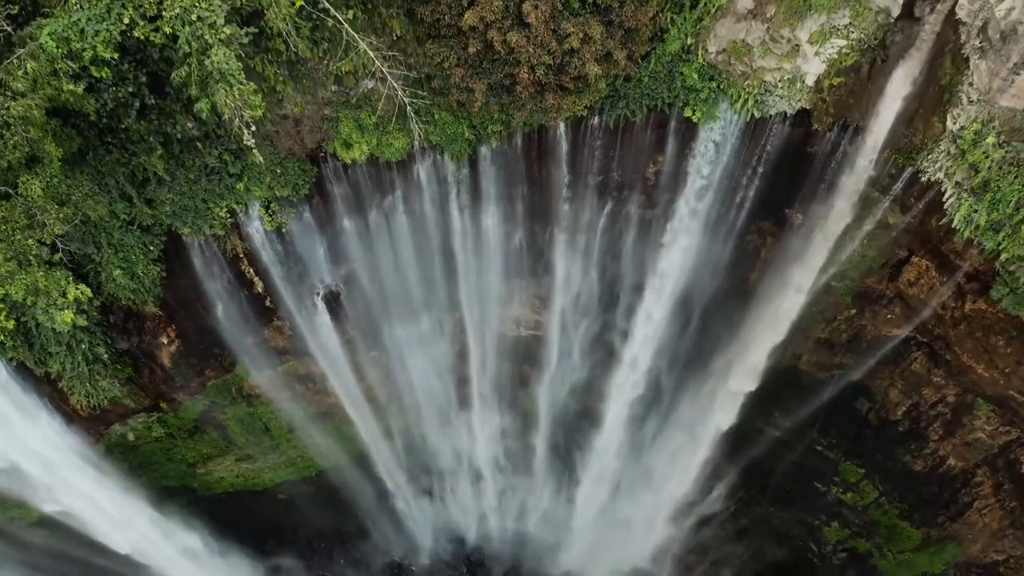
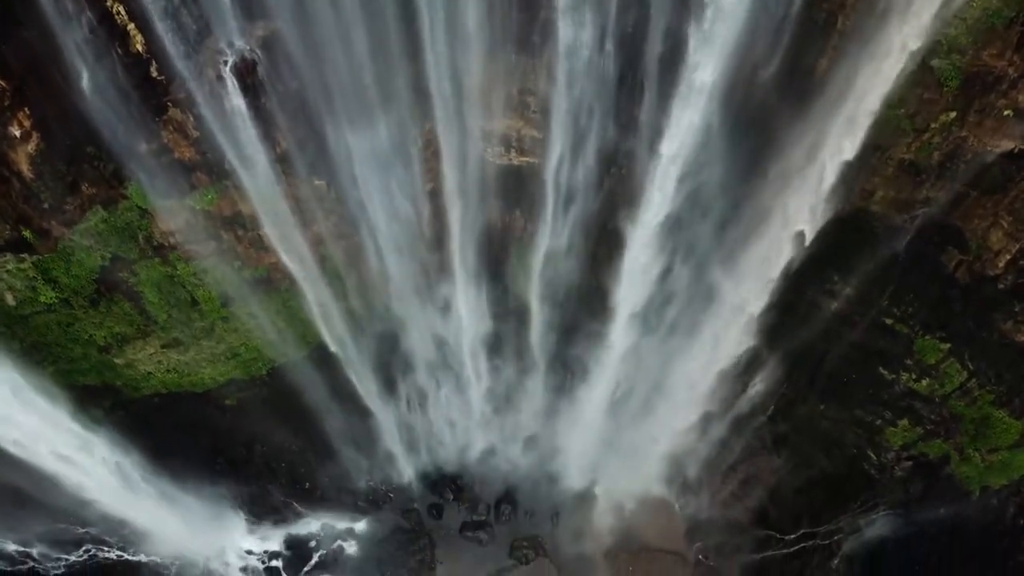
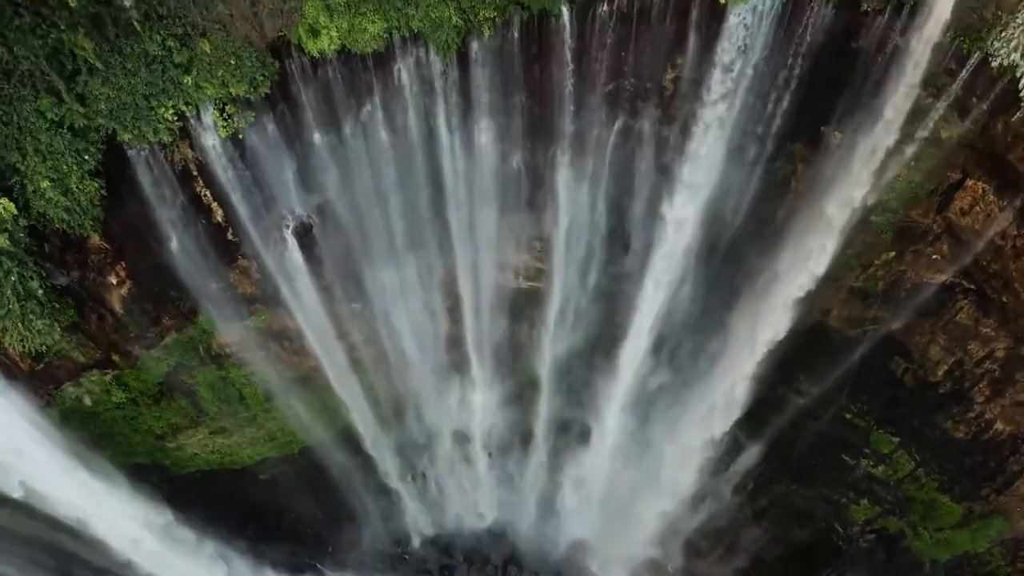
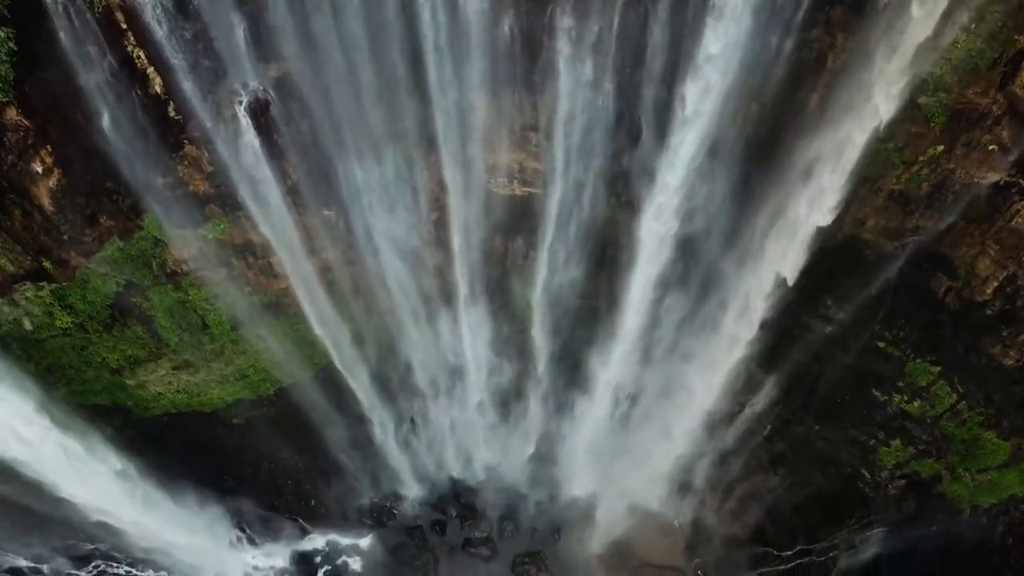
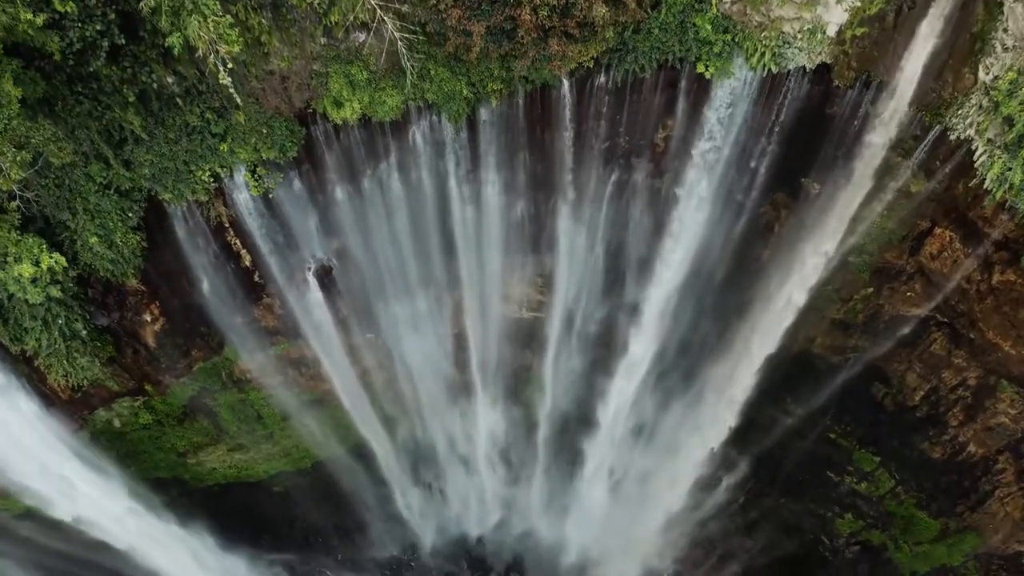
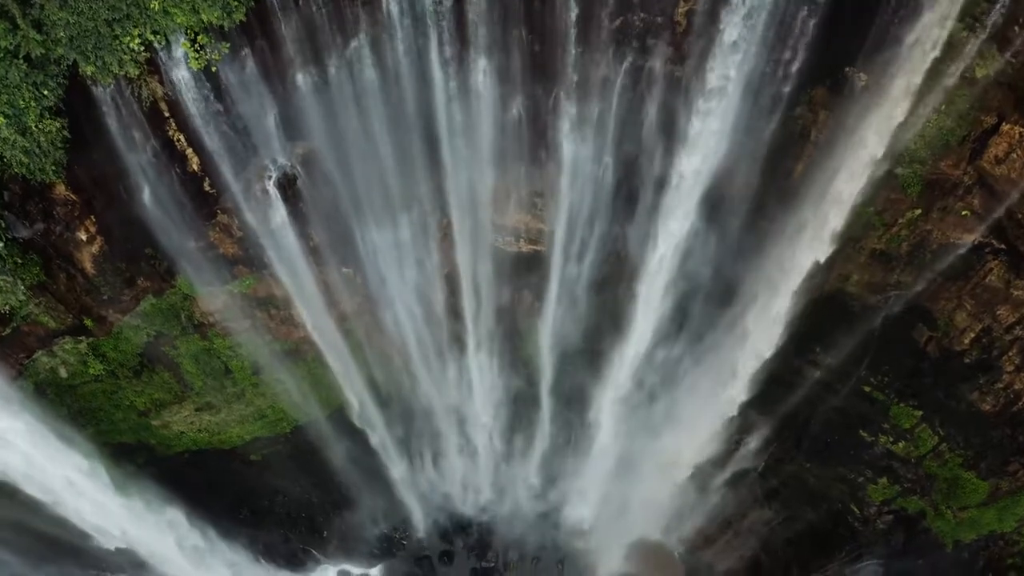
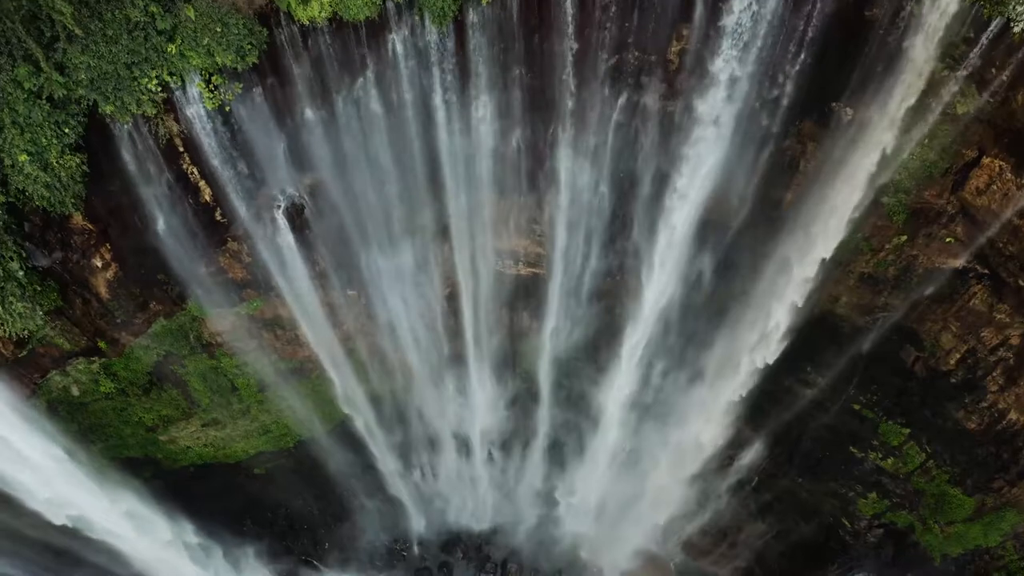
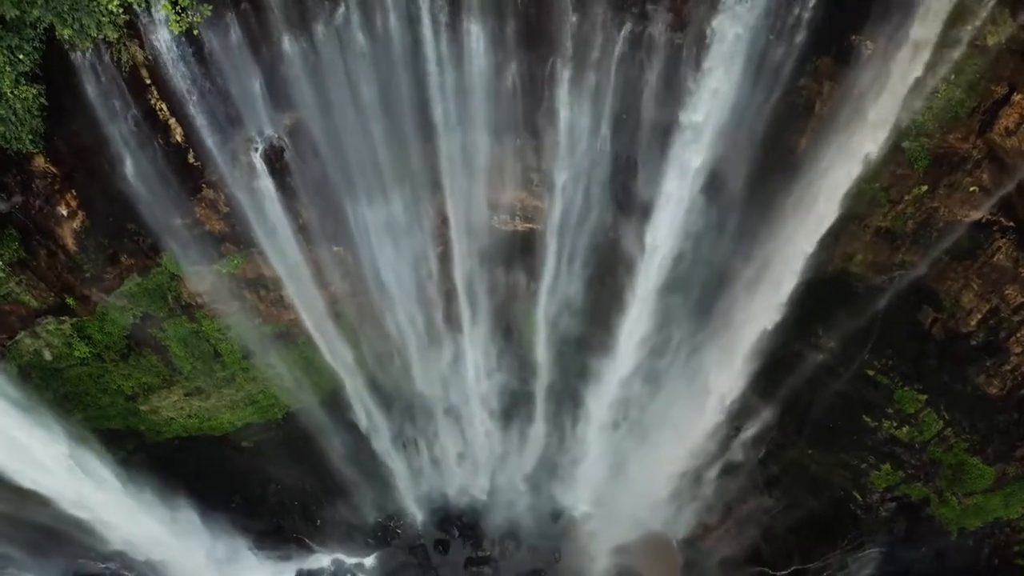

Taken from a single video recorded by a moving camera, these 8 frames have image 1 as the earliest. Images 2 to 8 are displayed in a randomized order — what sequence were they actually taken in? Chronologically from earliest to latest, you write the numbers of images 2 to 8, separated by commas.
5, 3, 7, 6, 8, 4, 2
